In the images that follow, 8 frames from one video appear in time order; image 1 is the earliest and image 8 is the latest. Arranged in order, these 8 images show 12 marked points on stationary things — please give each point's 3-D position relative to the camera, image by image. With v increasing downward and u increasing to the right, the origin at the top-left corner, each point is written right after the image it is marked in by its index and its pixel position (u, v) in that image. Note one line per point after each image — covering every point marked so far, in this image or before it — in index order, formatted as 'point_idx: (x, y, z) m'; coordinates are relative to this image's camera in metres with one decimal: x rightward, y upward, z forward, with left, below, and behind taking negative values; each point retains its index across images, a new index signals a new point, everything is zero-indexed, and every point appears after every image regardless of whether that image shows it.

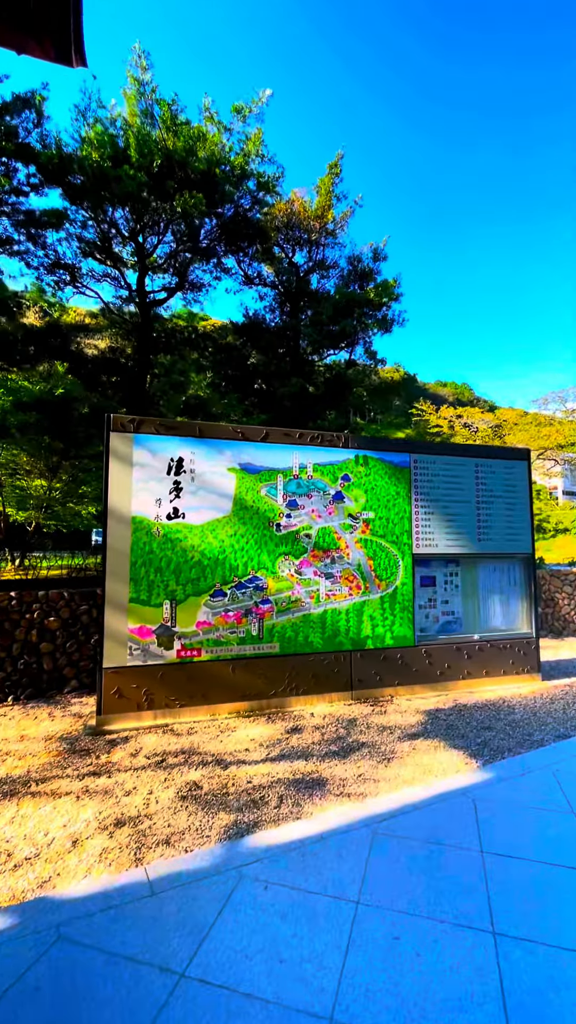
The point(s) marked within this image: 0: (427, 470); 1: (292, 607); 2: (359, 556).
0: (+2.4, +0.7, +8.2) m
1: (+0.1, -1.5, +7.3) m
2: (+1.1, -0.7, +7.7) m
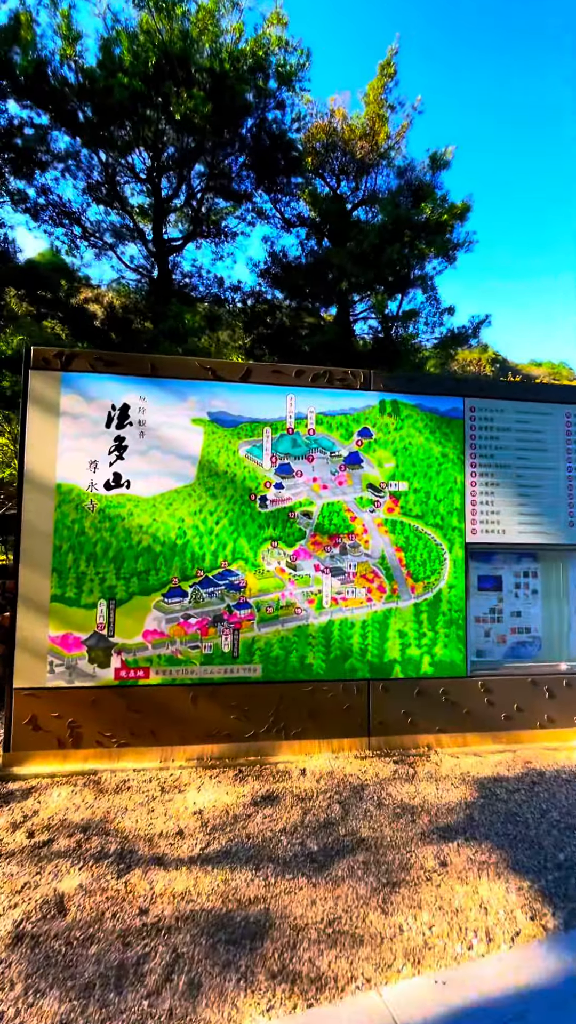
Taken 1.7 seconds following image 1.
0: (+2.4, +1.1, +5.7) m
1: (-0.1, -1.1, +5.1) m
2: (+1.1, -0.4, +5.4) m
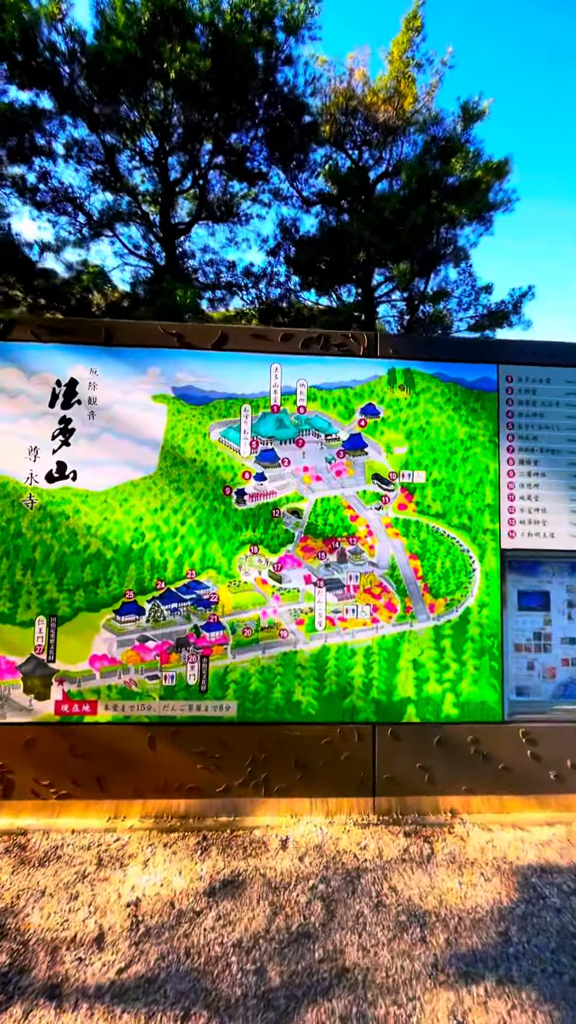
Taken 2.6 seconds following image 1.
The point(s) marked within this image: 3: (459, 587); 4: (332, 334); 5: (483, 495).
0: (+2.3, +1.1, +4.4) m
1: (-0.2, -1.1, +4.1) m
2: (+0.9, -0.4, +4.2) m
3: (+1.5, -0.7, +4.2) m
4: (+0.4, +1.6, +4.3) m
5: (+1.8, +0.1, +4.3) m
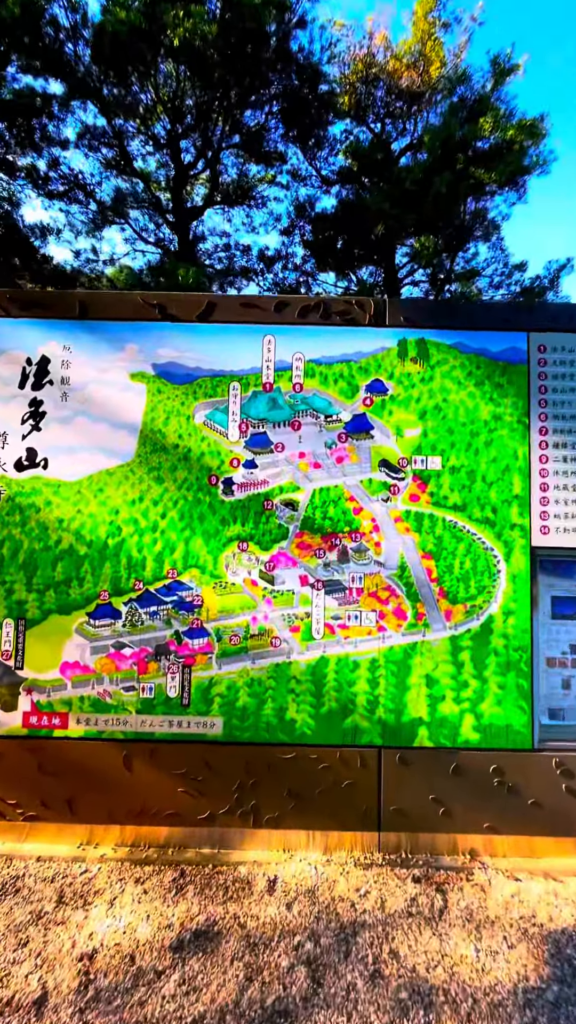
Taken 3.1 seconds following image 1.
0: (+2.3, +1.1, +3.8) m
1: (-0.3, -1.1, +3.6) m
2: (+0.9, -0.3, +3.7) m
3: (+1.5, -0.6, +3.7) m
4: (+0.4, +1.7, +3.8) m
5: (+1.7, +0.2, +3.7) m
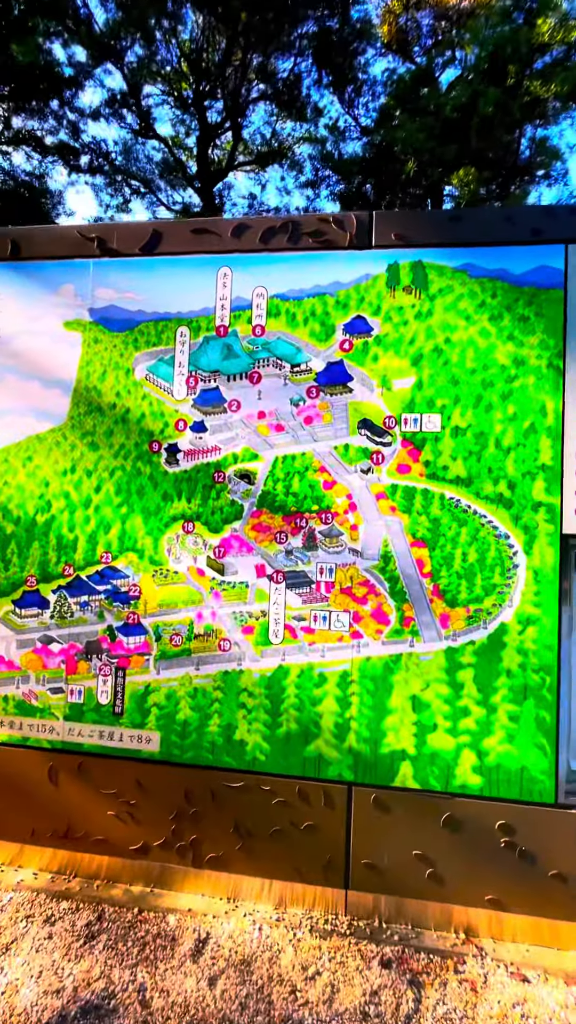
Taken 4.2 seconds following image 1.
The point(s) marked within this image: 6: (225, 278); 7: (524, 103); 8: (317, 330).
0: (+2.0, +1.3, +2.8) m
1: (-0.6, -0.9, +3.0) m
2: (+0.6, -0.2, +2.9) m
3: (+1.2, -0.5, +2.8) m
4: (+0.1, +1.9, +3.0) m
5: (+1.4, +0.4, +2.8) m
6: (-0.4, +1.5, +3.1) m
7: (+3.3, +5.7, +6.6) m
8: (+0.2, +1.1, +3.0) m
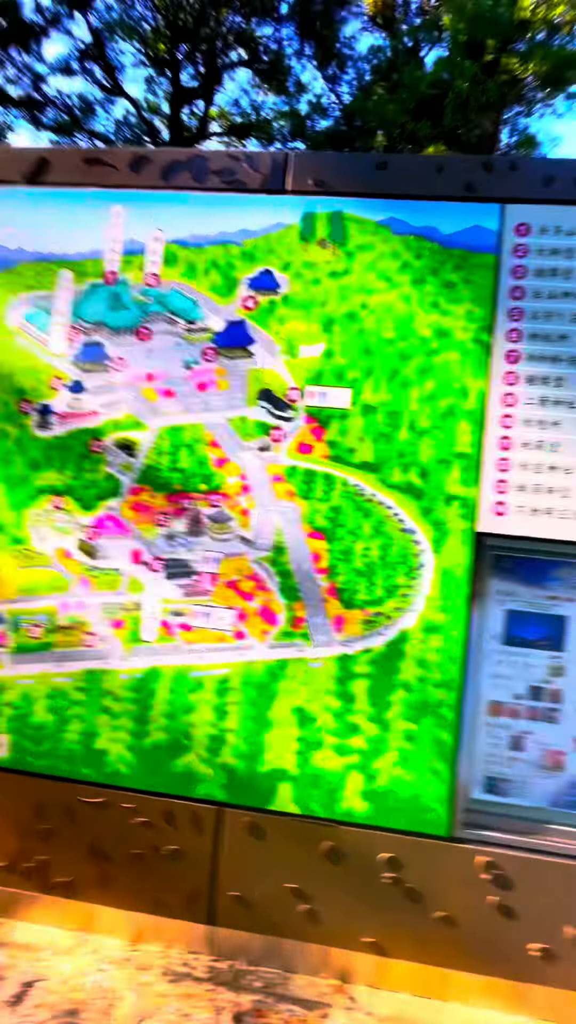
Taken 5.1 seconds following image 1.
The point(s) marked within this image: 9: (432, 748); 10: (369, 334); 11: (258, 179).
0: (+1.4, +1.3, +2.4) m
1: (-1.2, -0.7, +2.6) m
2: (0.0, -0.1, +2.5) m
3: (+0.5, -0.4, +2.4) m
4: (-0.4, +2.0, +2.6) m
5: (+0.8, +0.4, +2.4) m
6: (-0.9, +1.6, +2.7) m
7: (+2.8, +5.6, +6.3) m
8: (-0.4, +1.2, +2.6) m
9: (+0.7, -1.2, +2.4) m
10: (+0.4, +0.9, +2.5) m
11: (-0.2, +1.8, +2.6) m
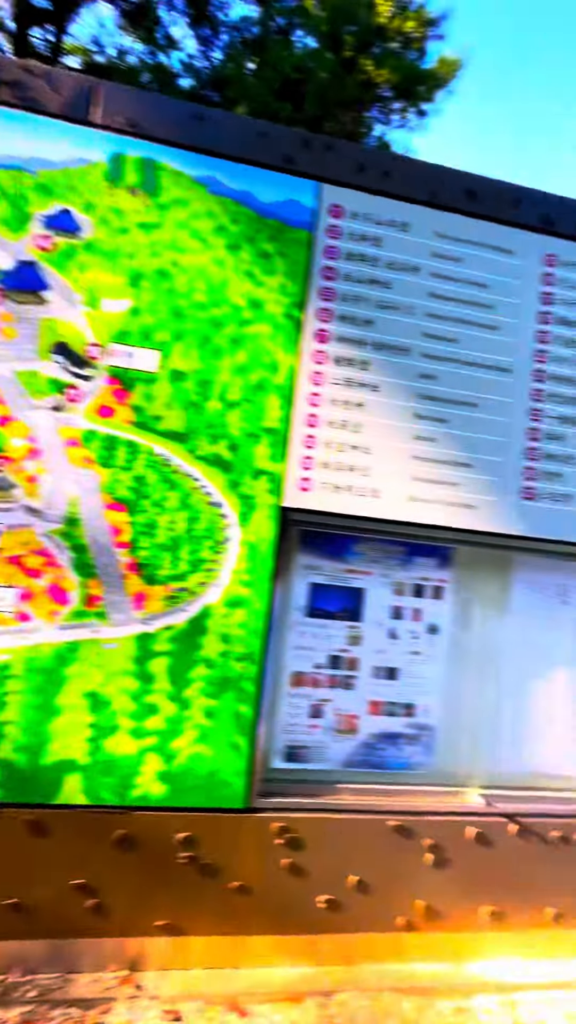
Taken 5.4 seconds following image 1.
0: (+0.5, +1.4, +2.5) m
1: (-2.2, -0.6, +2.1) m
2: (-1.0, +0.1, +2.3) m
3: (-0.5, -0.3, +2.4) m
4: (-1.3, +2.1, +2.2) m
5: (-0.1, +0.5, +2.4) m
6: (-1.9, +1.8, +2.2) m
7: (+1.0, +5.8, +6.5) m
8: (-1.3, +1.4, +2.2) m
9: (-0.3, -1.0, +2.4) m
10: (-0.5, +1.1, +2.4) m
11: (-1.1, +2.0, +2.3) m
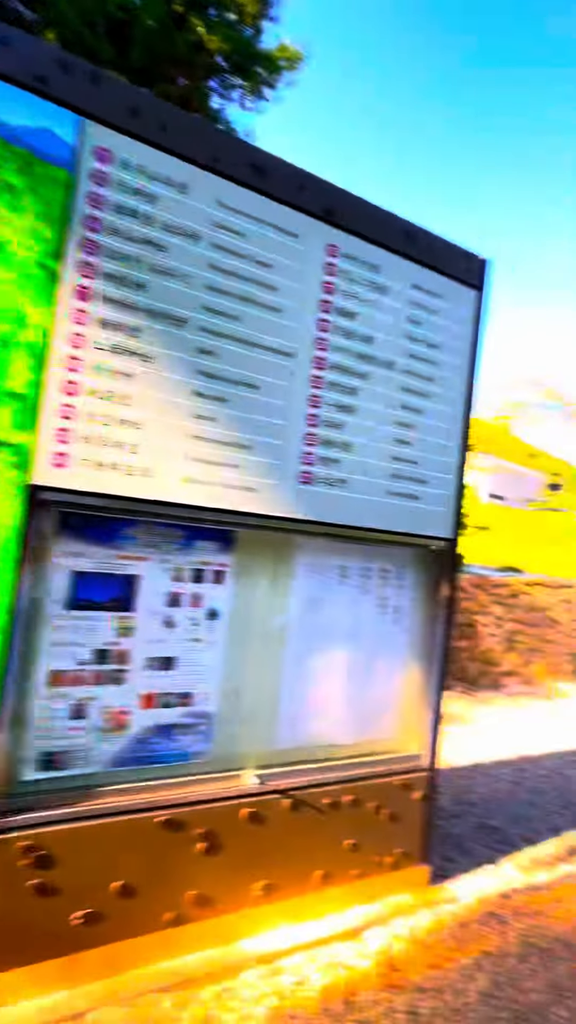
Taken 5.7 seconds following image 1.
0: (-0.7, +1.5, +2.3) m
1: (-3.1, -0.5, +1.2) m
2: (-2.0, +0.2, +1.7) m
3: (-1.5, -0.2, +1.9) m
4: (-2.3, +2.2, +1.5) m
5: (-1.2, +0.6, +2.1) m
6: (-2.8, +1.9, +1.3) m
7: (-1.2, +6.0, +6.2) m
8: (-2.3, +1.5, +1.5) m
9: (-1.4, -0.9, +2.0) m
10: (-1.6, +1.2, +1.9) m
11: (-2.1, +2.1, +1.6) m
